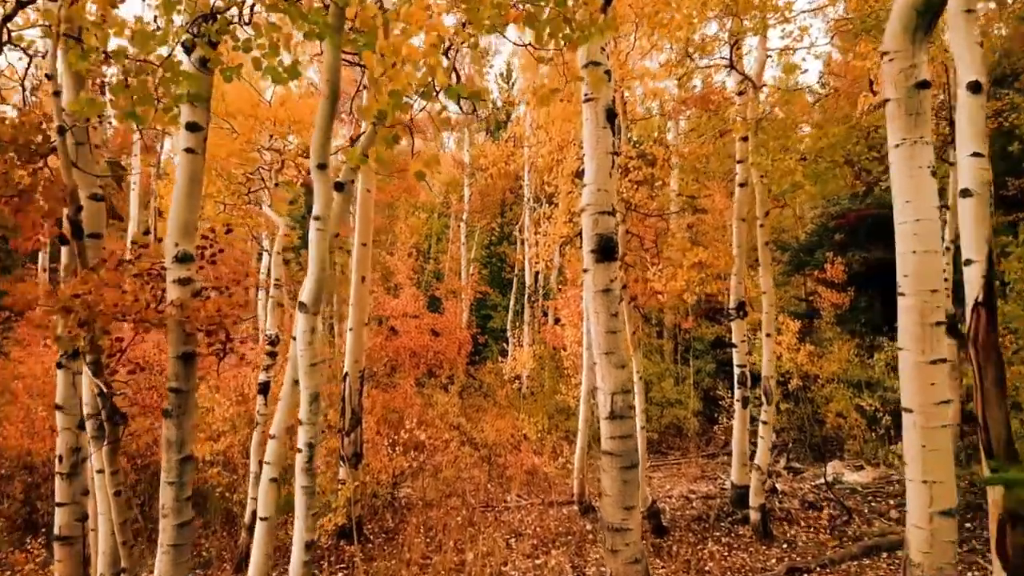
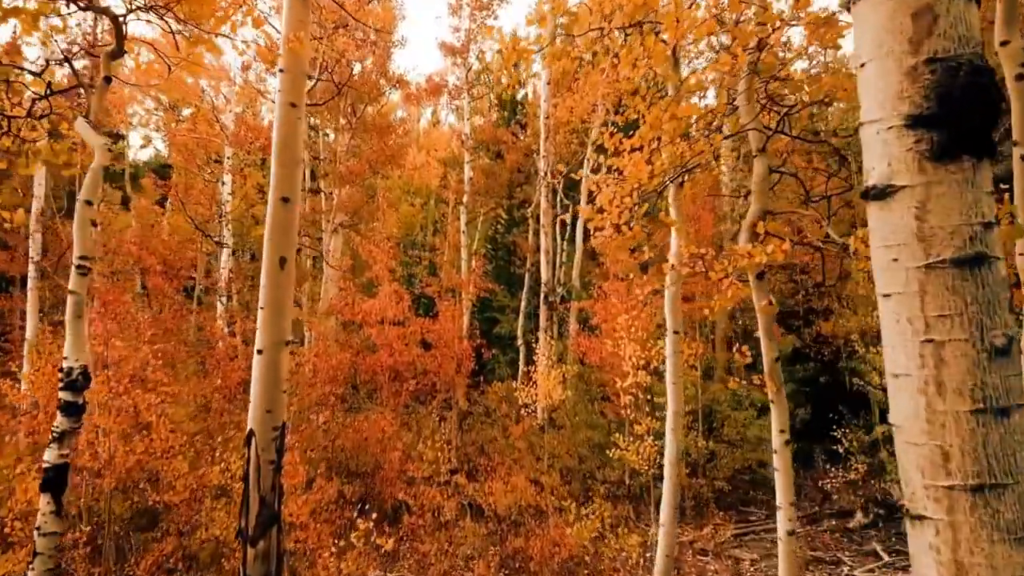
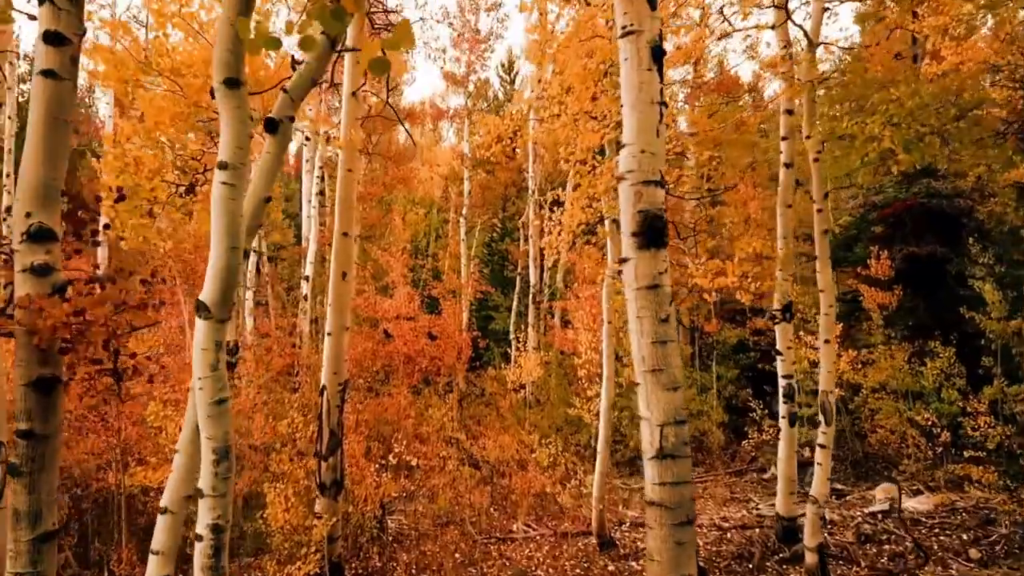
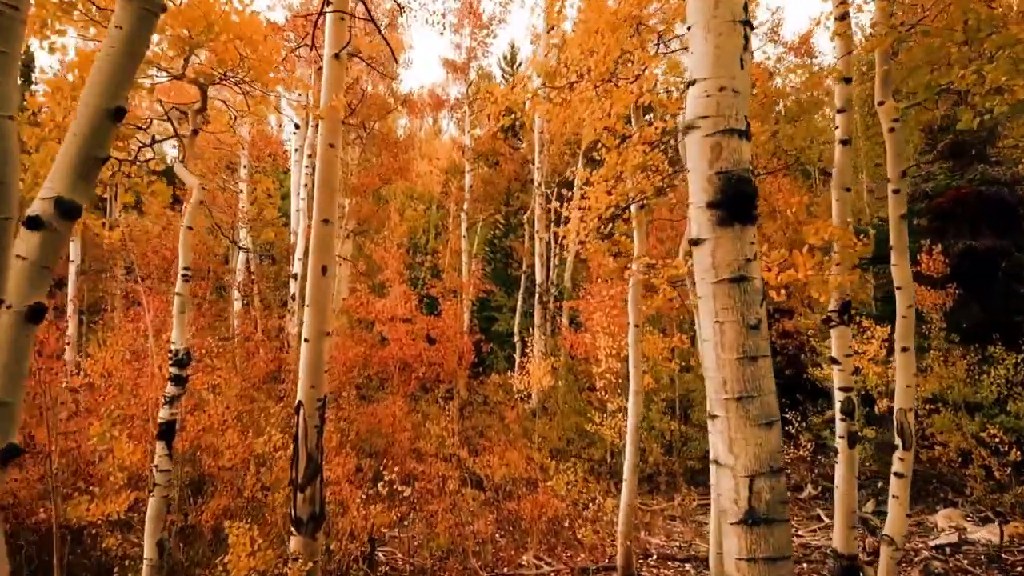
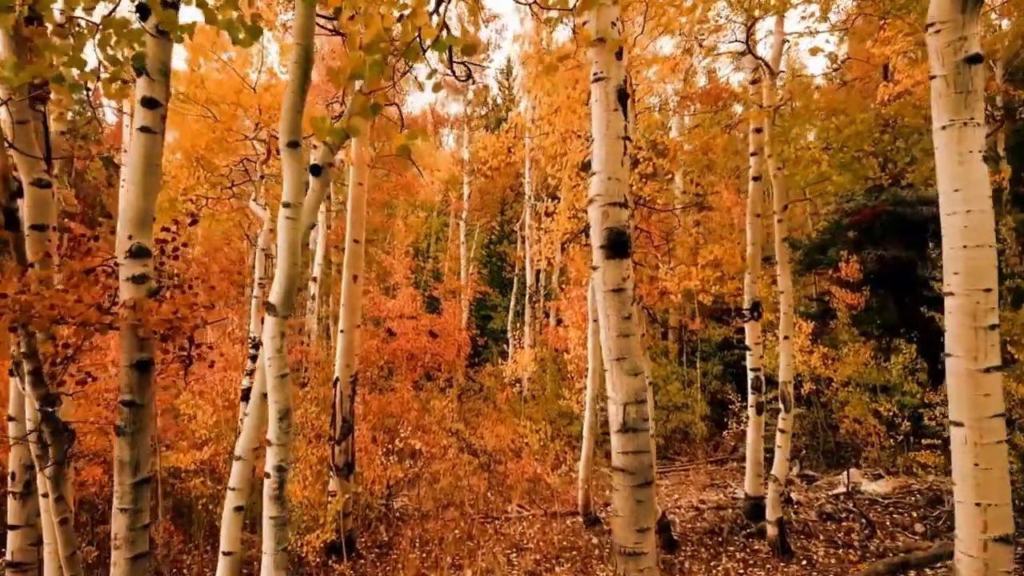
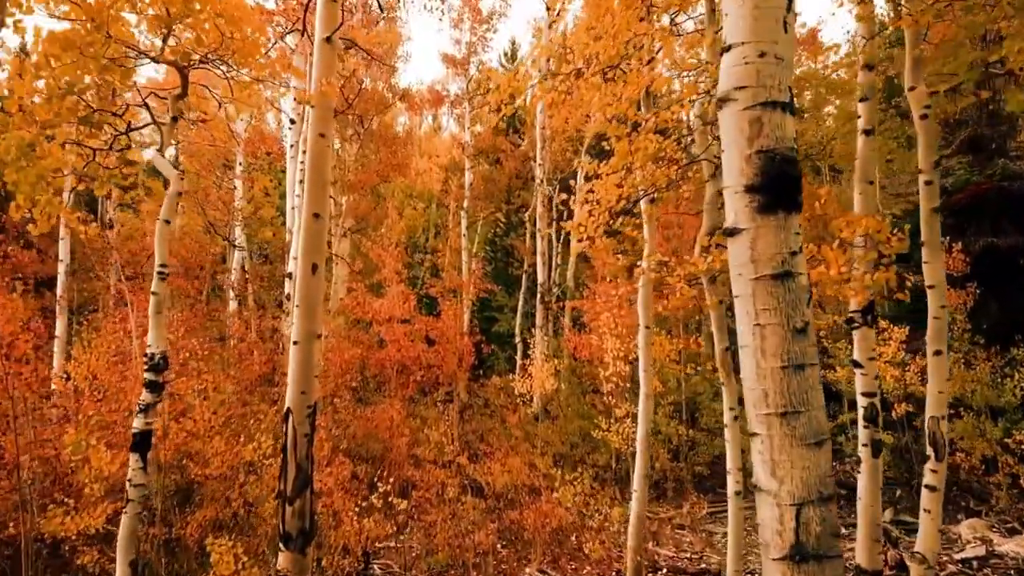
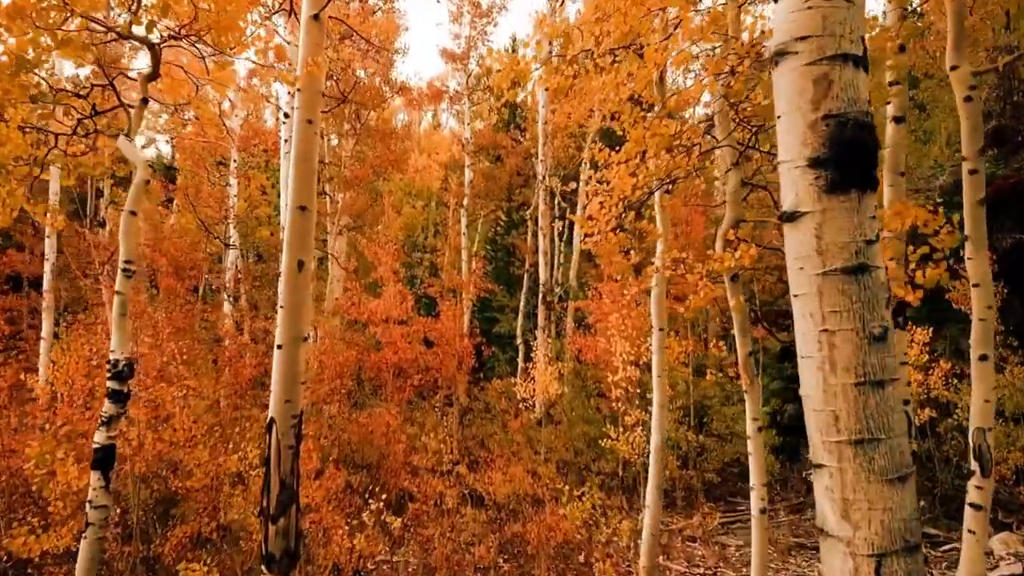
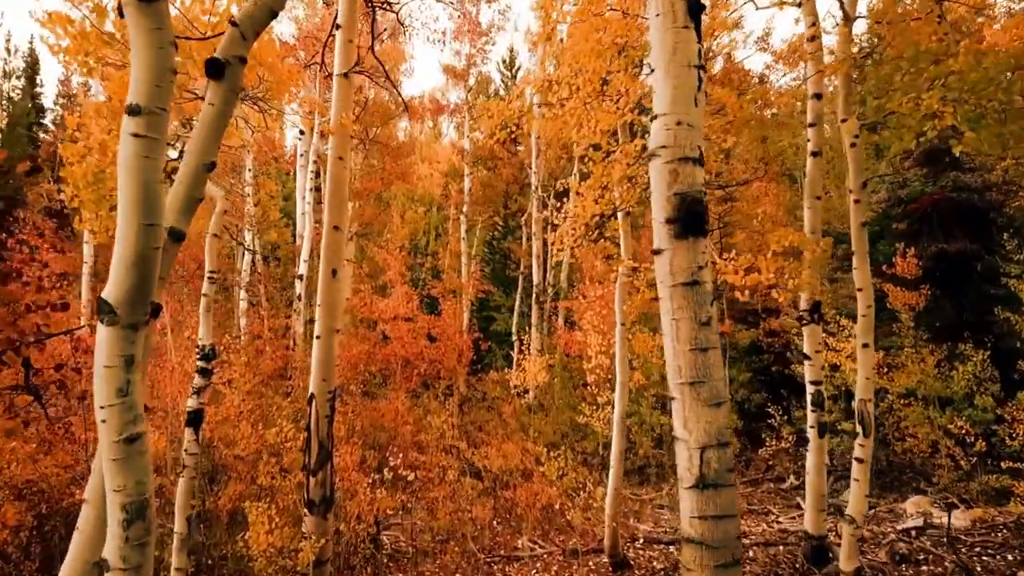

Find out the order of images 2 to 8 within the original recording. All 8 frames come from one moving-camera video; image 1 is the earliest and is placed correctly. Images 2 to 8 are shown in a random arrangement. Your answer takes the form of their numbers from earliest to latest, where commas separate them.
5, 3, 8, 4, 6, 7, 2
